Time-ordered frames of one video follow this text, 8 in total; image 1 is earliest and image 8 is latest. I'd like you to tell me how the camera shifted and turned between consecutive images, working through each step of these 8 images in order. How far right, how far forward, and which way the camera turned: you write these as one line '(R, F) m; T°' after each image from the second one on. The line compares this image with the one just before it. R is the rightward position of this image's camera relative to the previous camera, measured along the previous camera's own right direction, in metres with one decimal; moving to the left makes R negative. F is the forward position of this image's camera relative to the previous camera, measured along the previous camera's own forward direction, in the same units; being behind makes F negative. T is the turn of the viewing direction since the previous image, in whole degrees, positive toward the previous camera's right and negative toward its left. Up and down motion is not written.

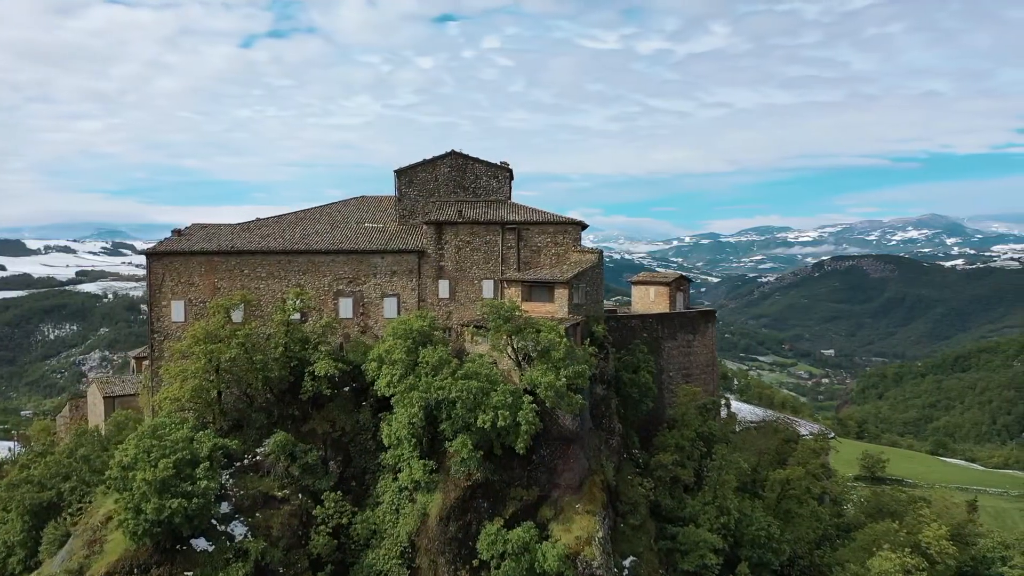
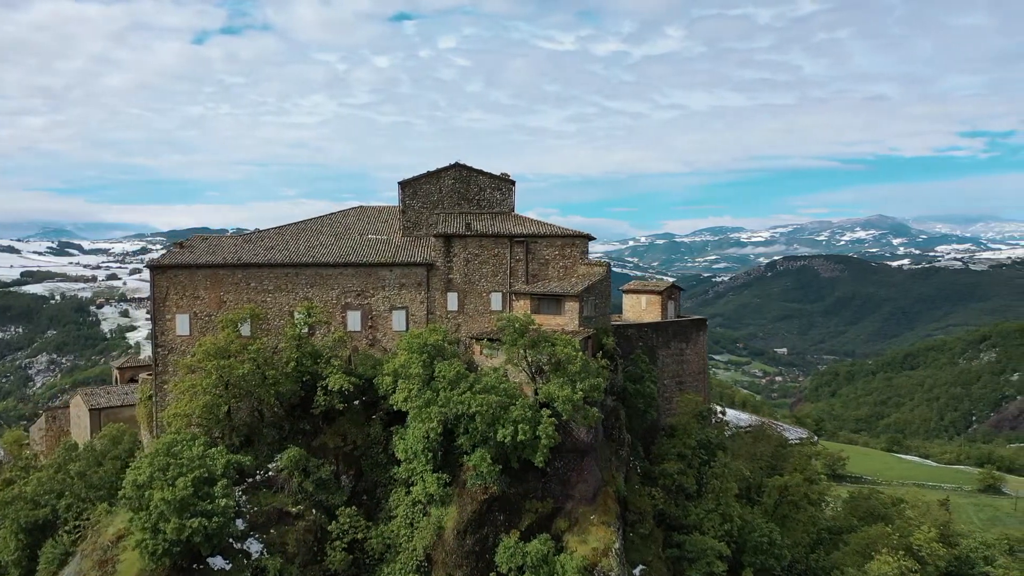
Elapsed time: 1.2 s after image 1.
(-1.5, -0.1) m; +3°
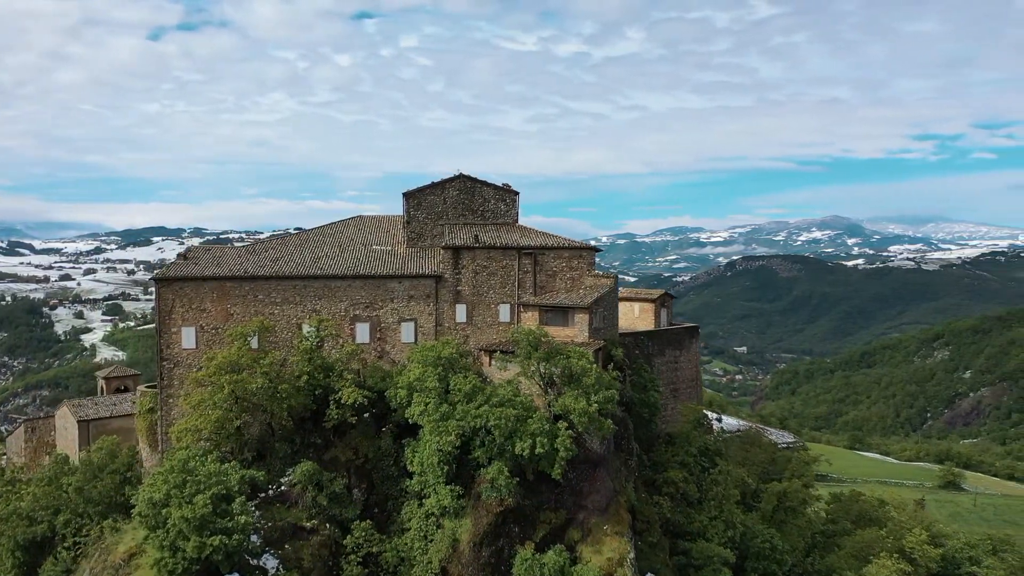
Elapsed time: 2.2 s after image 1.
(-1.3, -0.1) m; +3°
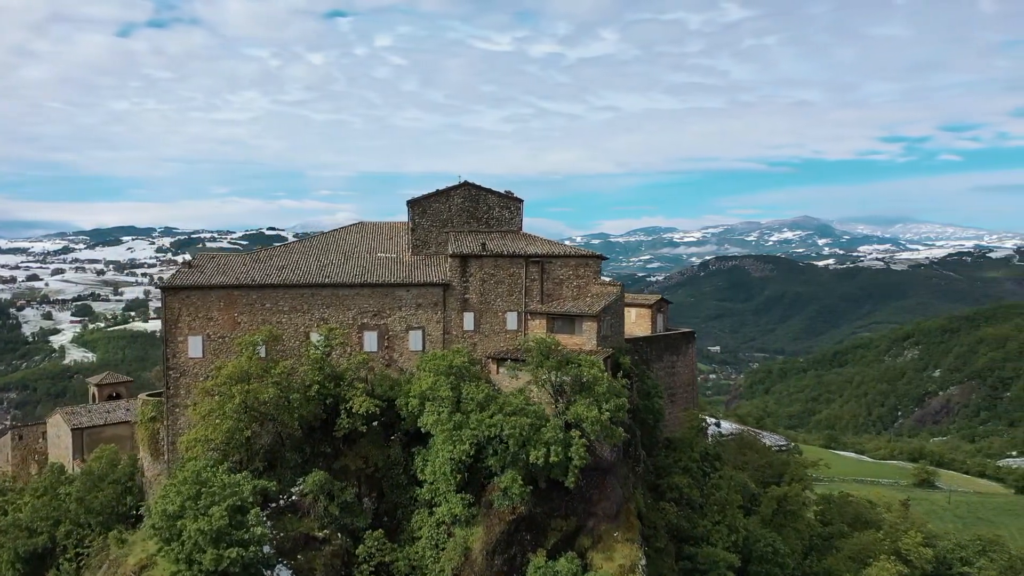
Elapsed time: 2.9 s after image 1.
(-1.0, -0.1) m; +2°
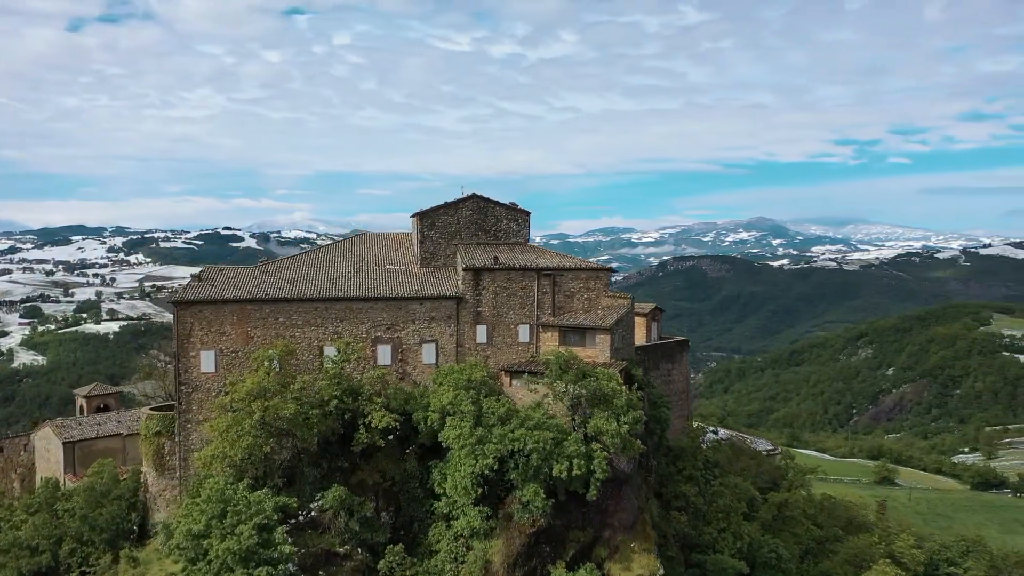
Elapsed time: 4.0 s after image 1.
(-1.6, -0.2) m; +3°
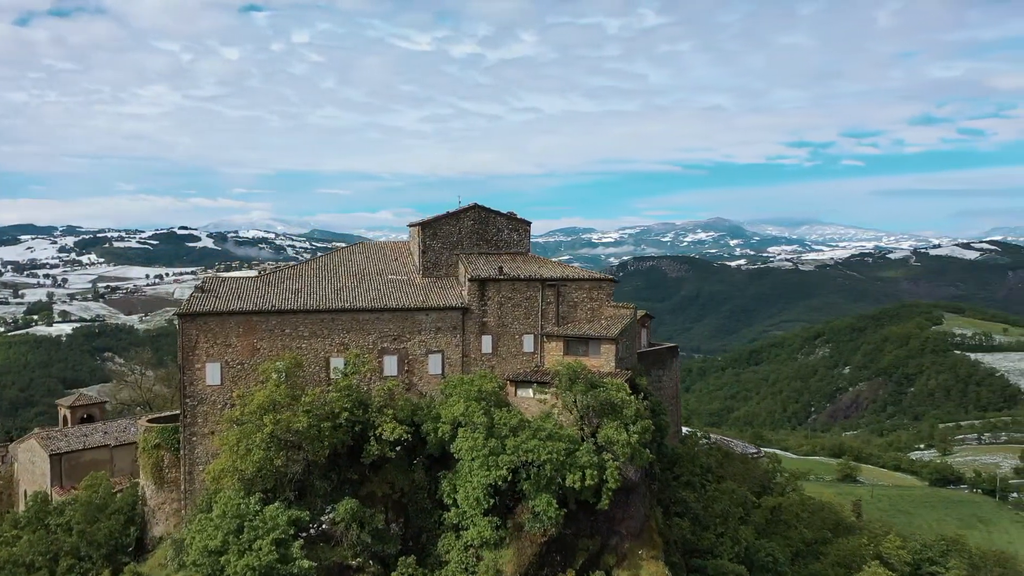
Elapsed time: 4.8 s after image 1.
(-1.3, -0.1) m; +3°
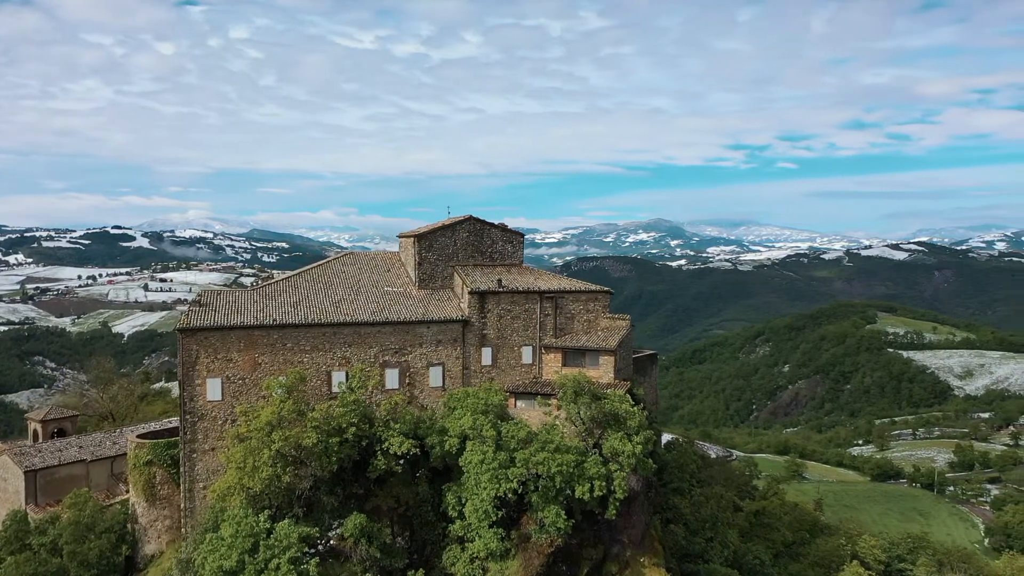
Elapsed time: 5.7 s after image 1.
(-1.7, -0.2) m; +4°
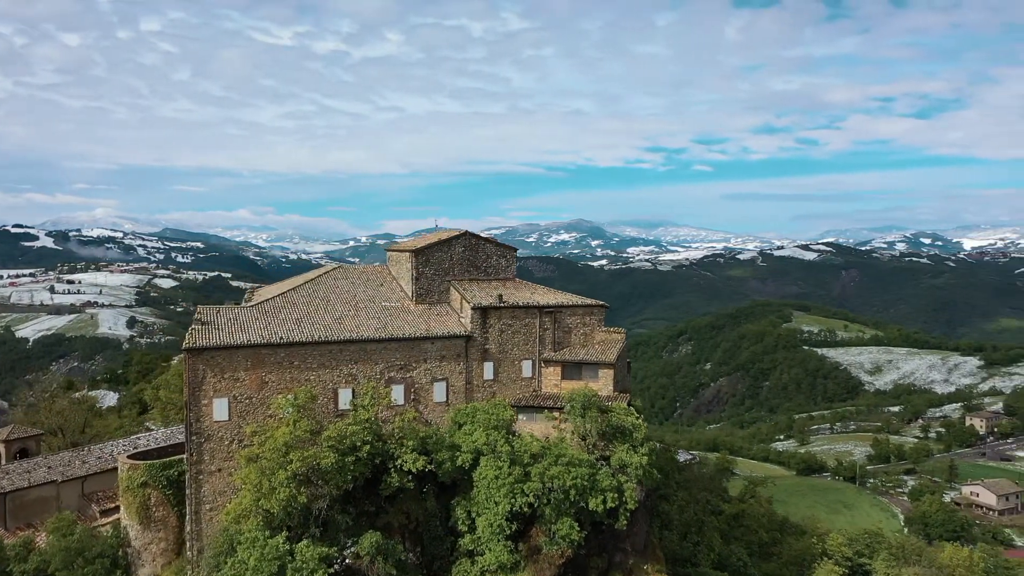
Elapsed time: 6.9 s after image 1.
(-2.4, -0.3) m; +5°
